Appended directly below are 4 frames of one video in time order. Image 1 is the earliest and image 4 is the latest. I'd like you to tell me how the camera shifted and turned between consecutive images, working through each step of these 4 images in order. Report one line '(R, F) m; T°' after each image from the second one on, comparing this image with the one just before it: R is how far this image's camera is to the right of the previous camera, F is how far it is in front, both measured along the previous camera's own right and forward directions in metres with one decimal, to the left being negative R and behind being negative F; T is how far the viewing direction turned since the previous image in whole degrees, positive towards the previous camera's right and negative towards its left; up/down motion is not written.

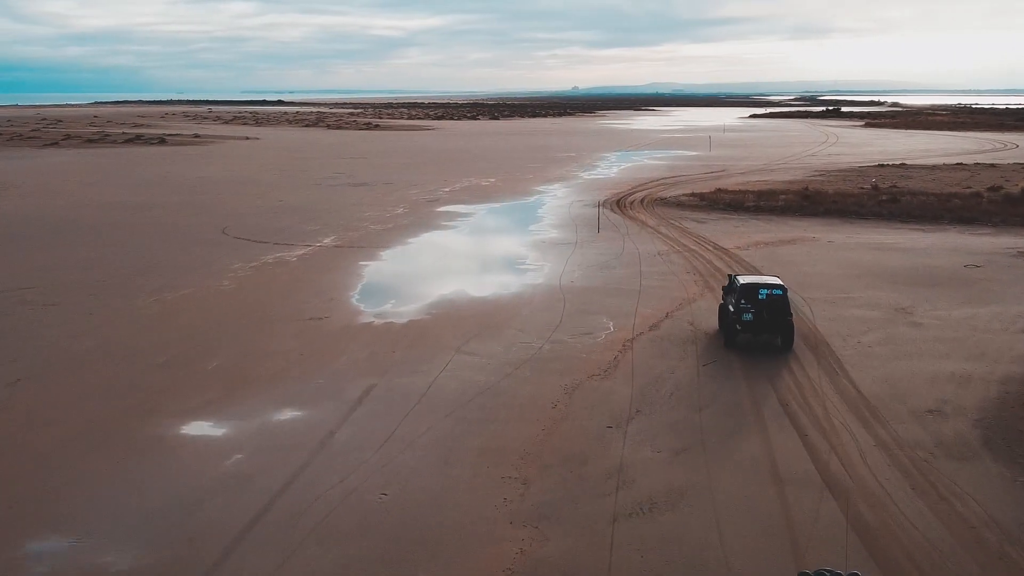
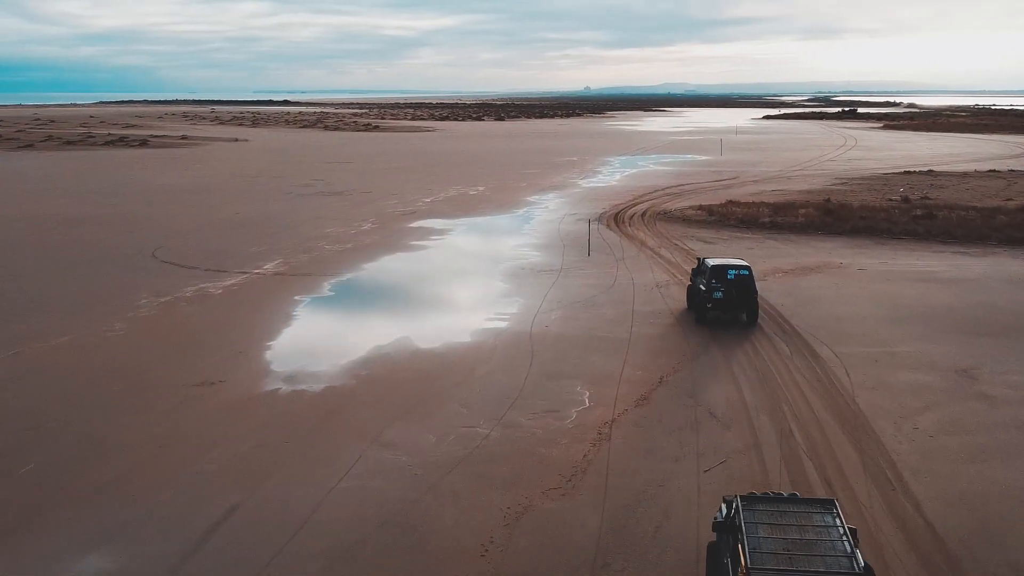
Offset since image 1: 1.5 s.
(+0.9, +4.0) m; -1°
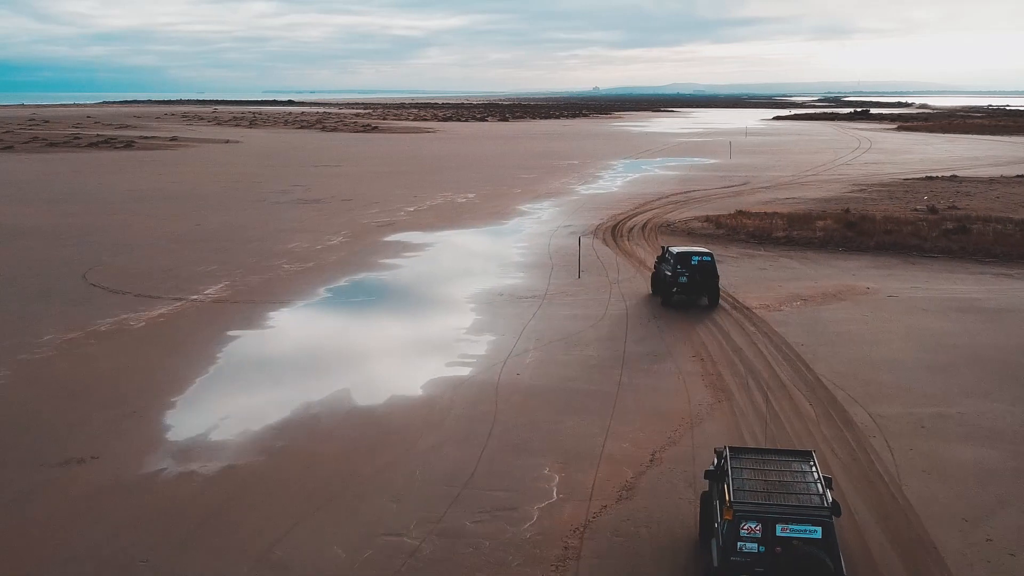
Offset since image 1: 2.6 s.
(+0.6, +2.9) m; 0°
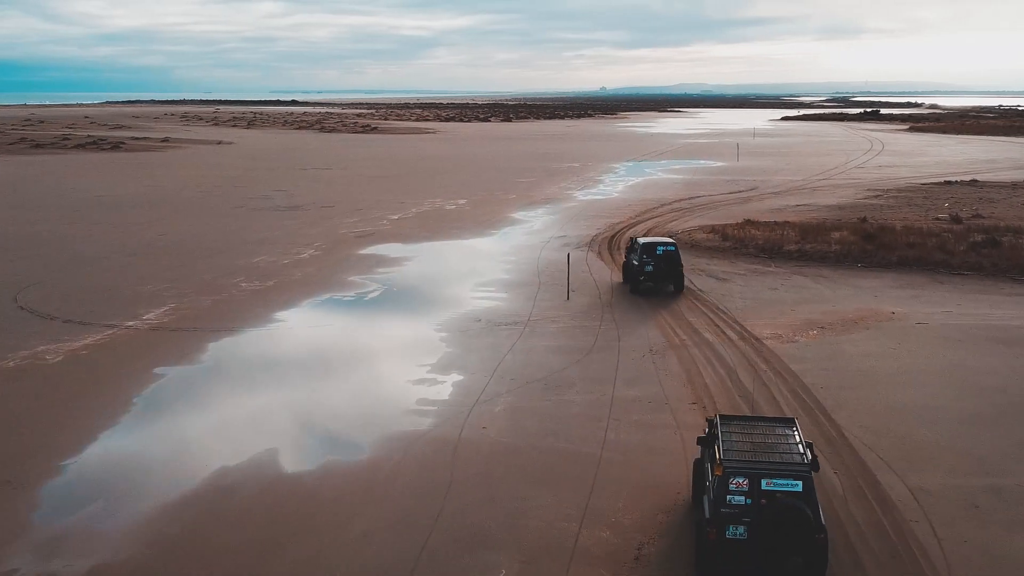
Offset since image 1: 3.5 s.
(+0.5, +2.3) m; 0°
